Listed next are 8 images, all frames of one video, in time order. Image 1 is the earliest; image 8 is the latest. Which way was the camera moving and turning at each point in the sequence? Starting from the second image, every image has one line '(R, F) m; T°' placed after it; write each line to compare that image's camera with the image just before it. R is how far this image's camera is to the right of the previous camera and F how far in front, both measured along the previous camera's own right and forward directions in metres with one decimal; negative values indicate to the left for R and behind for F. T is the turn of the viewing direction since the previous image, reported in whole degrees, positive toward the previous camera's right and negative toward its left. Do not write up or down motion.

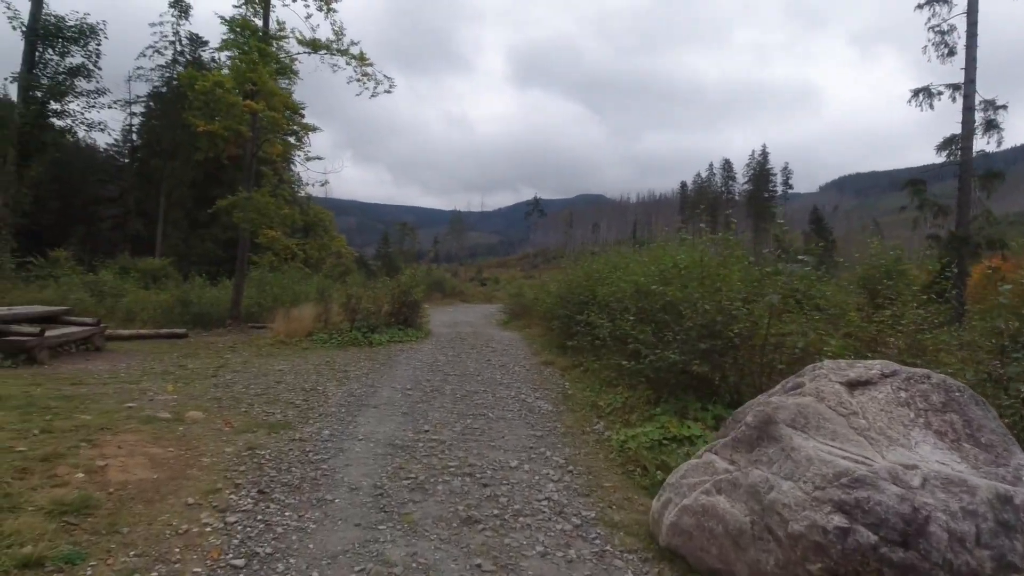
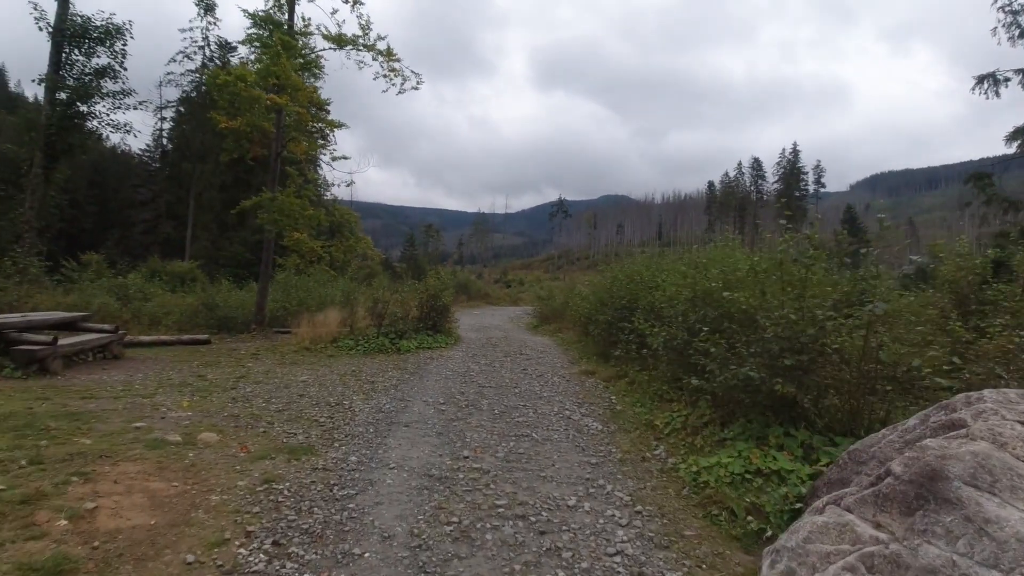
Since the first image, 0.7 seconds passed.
(-0.3, +0.8) m; -2°
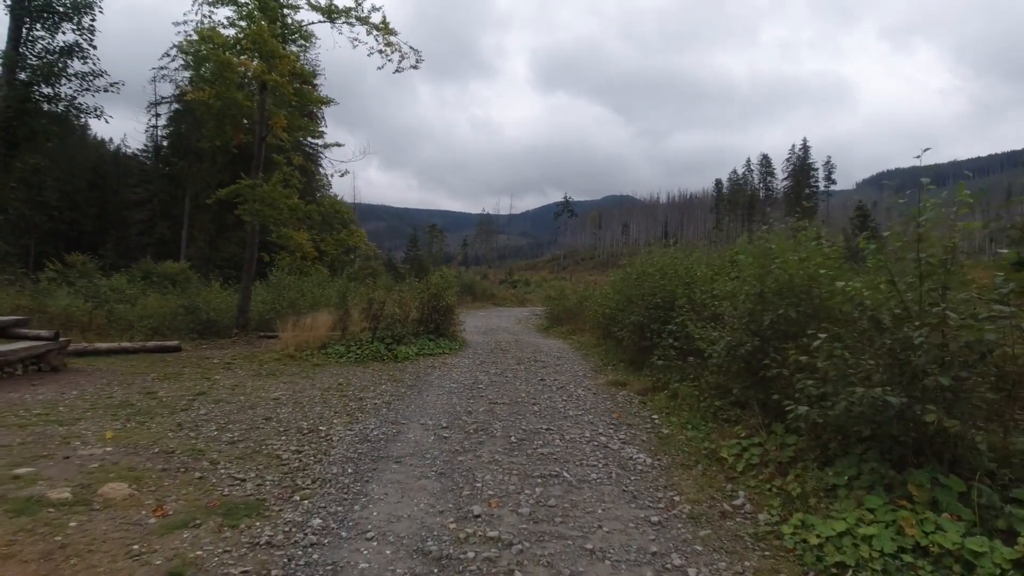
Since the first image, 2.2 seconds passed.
(-0.2, +1.6) m; 0°
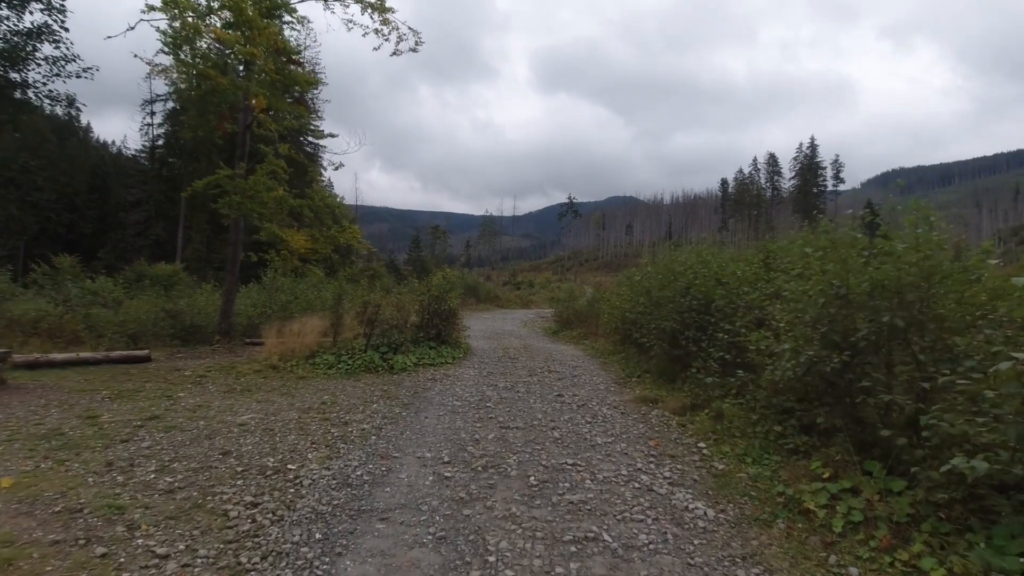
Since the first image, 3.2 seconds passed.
(-0.1, +1.3) m; 0°
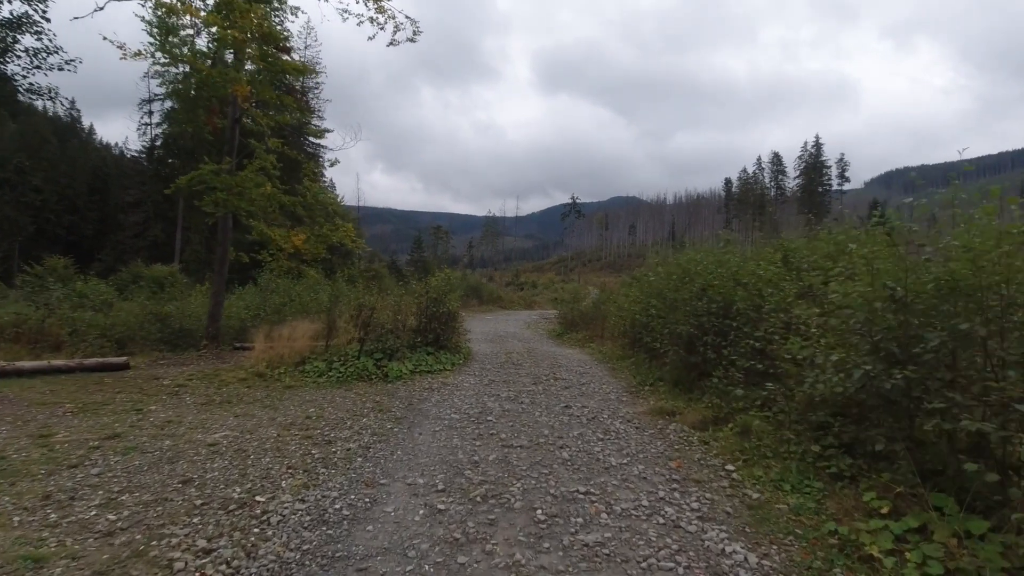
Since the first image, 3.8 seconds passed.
(0.0, +0.7) m; 0°
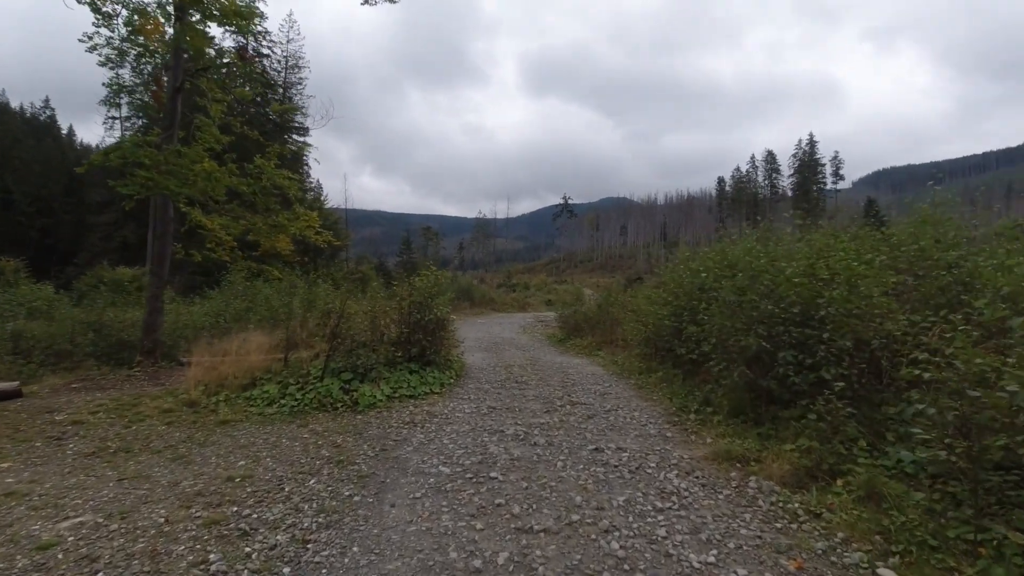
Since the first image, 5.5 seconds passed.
(-0.2, +2.0) m; +1°
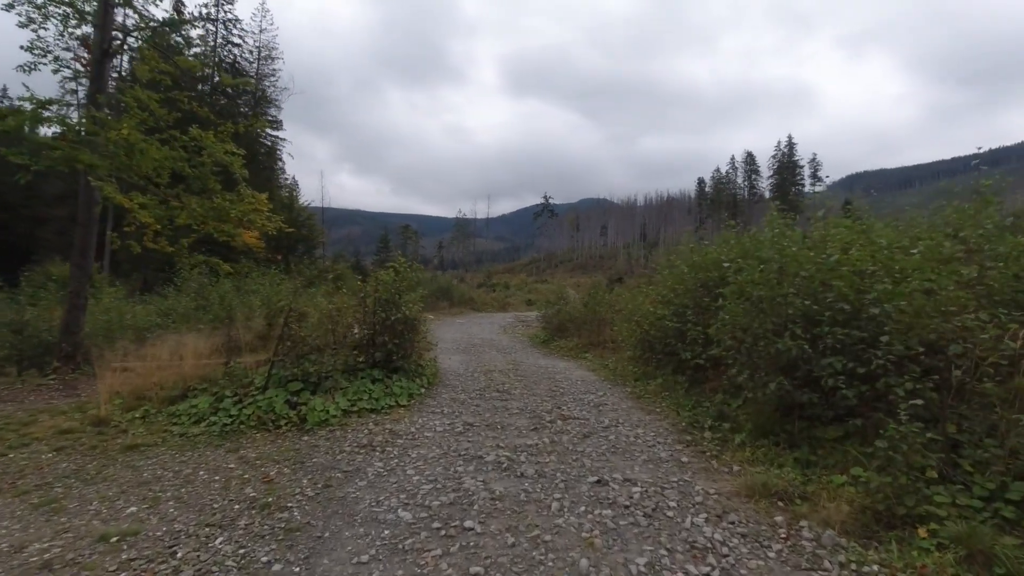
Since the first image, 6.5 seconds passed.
(0.0, +1.2) m; +2°
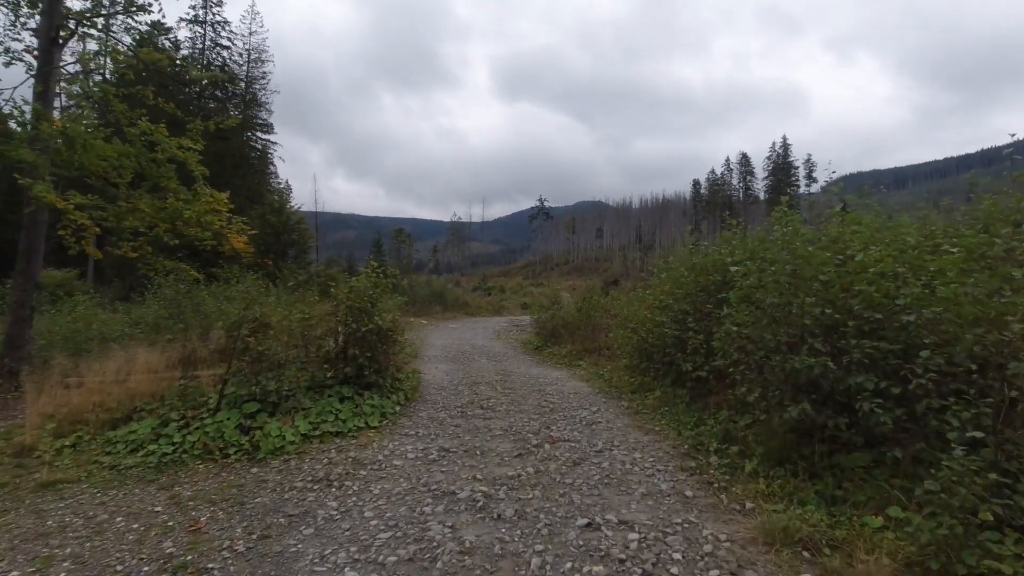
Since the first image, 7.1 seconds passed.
(+0.2, +0.7) m; 0°
